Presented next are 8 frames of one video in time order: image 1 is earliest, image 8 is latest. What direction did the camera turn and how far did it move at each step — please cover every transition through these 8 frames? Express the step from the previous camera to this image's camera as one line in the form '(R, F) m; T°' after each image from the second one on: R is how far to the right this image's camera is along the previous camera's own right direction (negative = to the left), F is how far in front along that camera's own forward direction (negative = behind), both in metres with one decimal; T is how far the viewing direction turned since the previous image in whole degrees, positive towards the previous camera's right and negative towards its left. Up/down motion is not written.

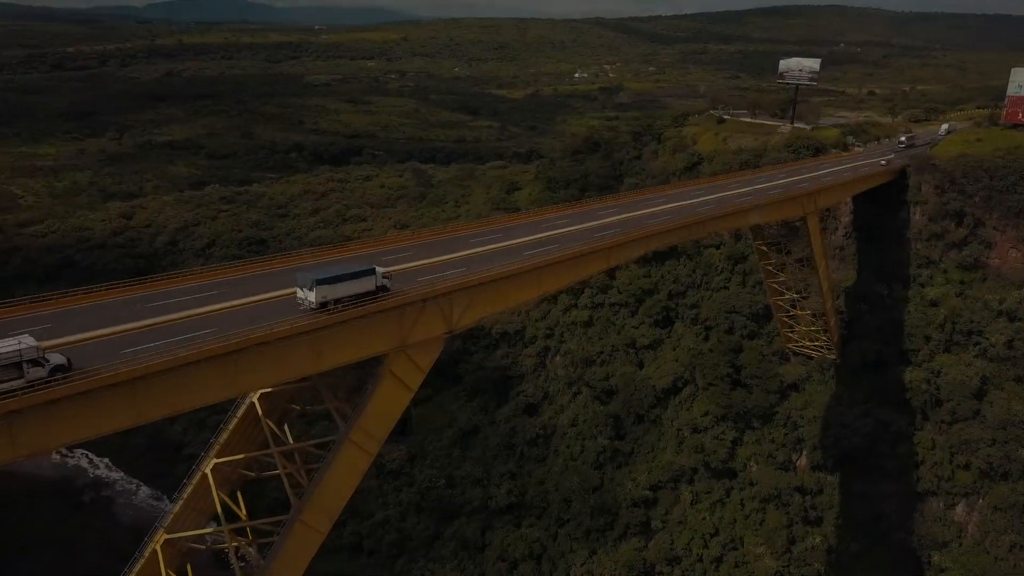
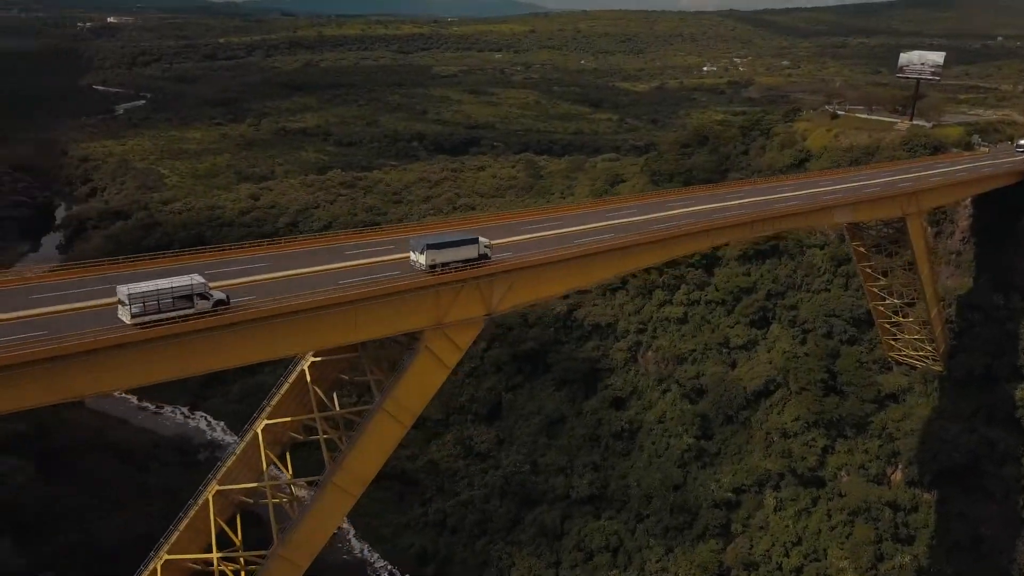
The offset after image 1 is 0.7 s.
(+1.1, -0.2) m; -8°
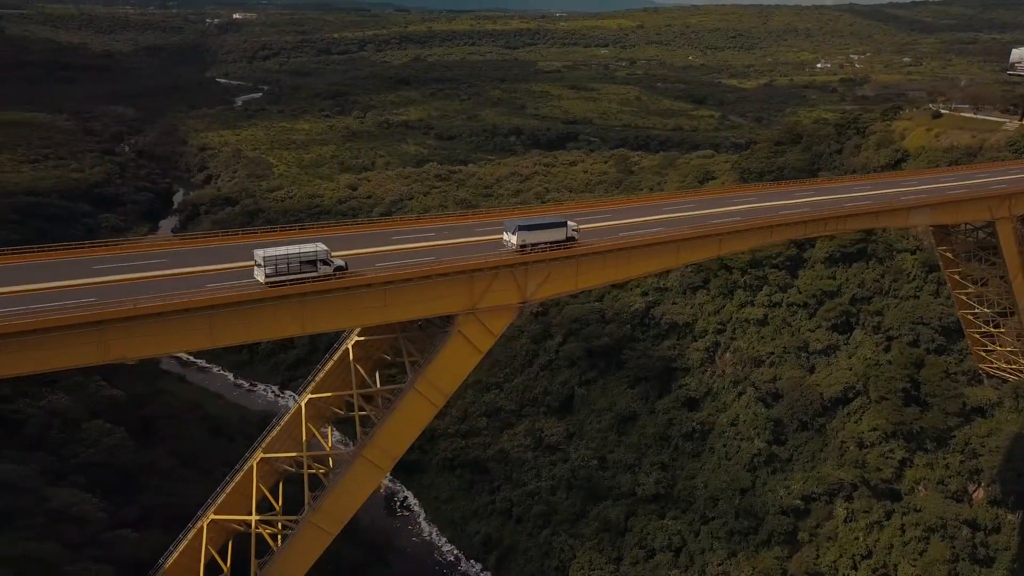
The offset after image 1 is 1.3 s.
(+1.0, -0.2) m; -7°
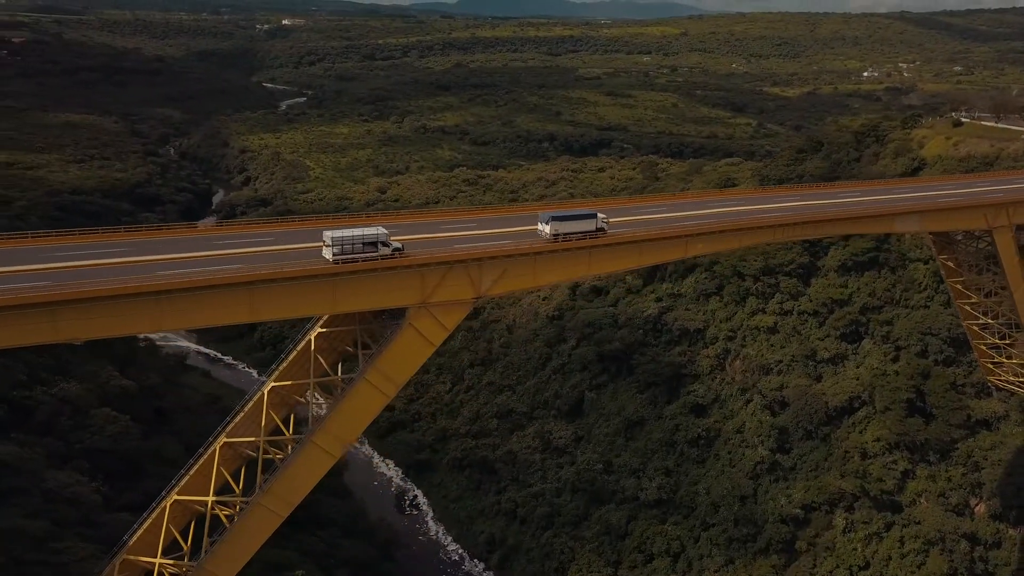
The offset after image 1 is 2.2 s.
(+1.3, -0.3) m; -3°
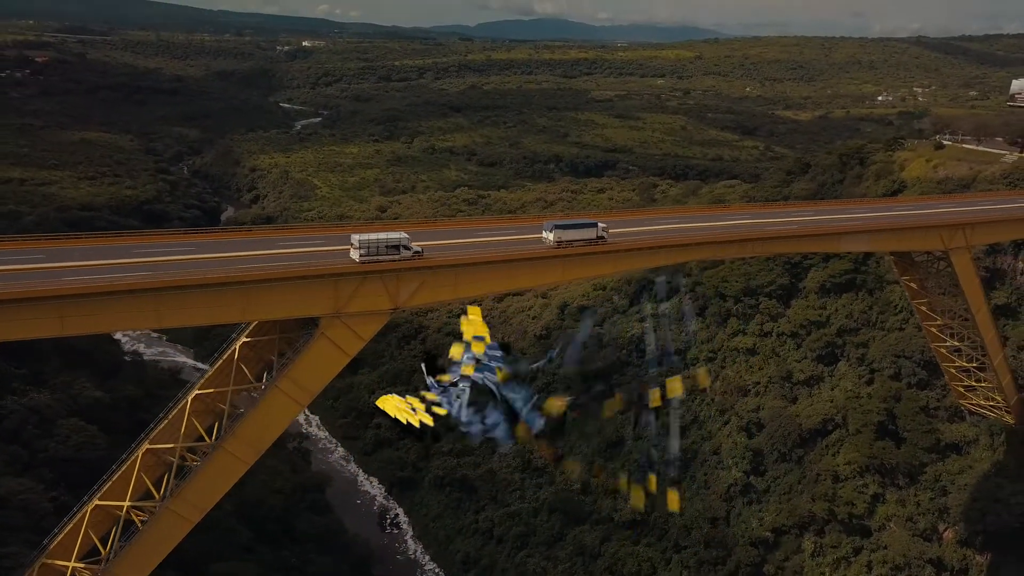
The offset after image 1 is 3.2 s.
(+1.5, -0.2) m; -1°
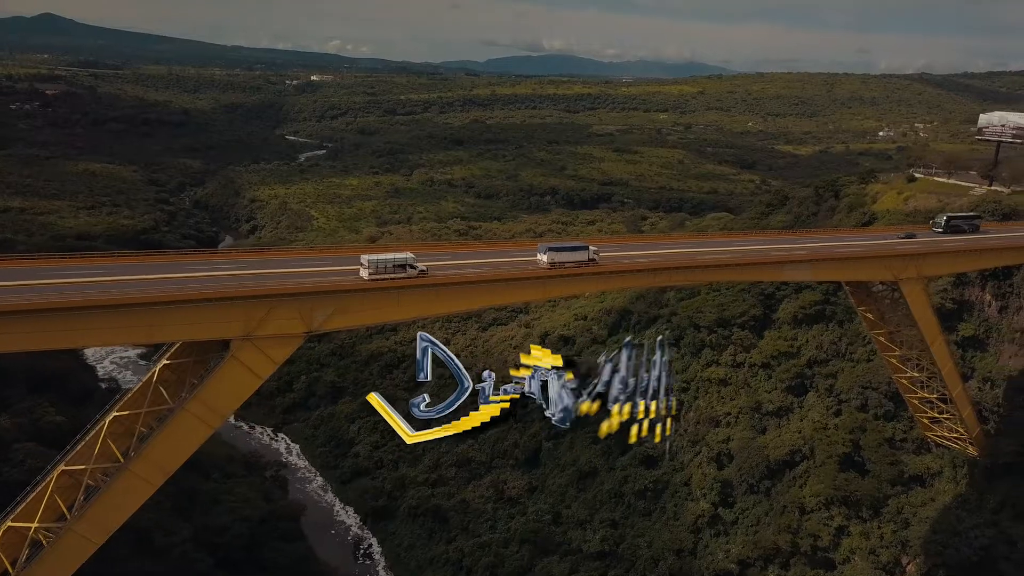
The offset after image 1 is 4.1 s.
(+1.4, -0.1) m; 0°
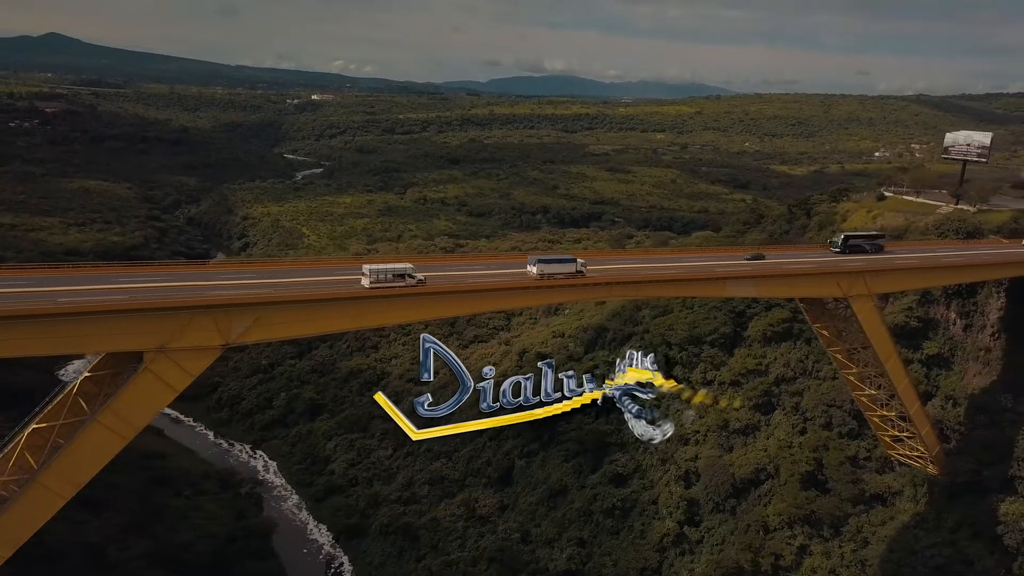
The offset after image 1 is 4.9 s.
(+1.3, 0.0) m; 0°
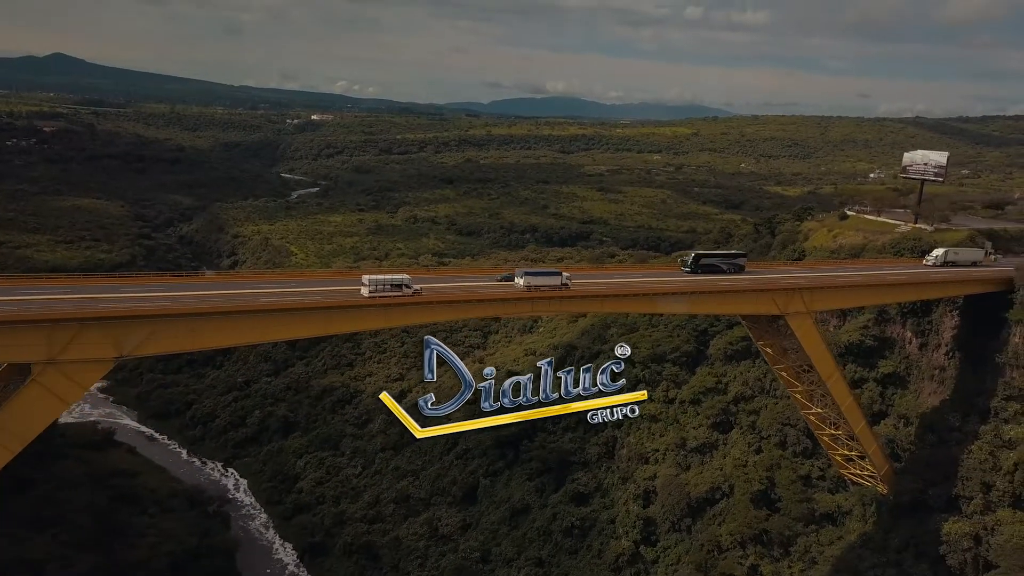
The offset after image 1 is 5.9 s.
(+1.6, 0.0) m; 0°
